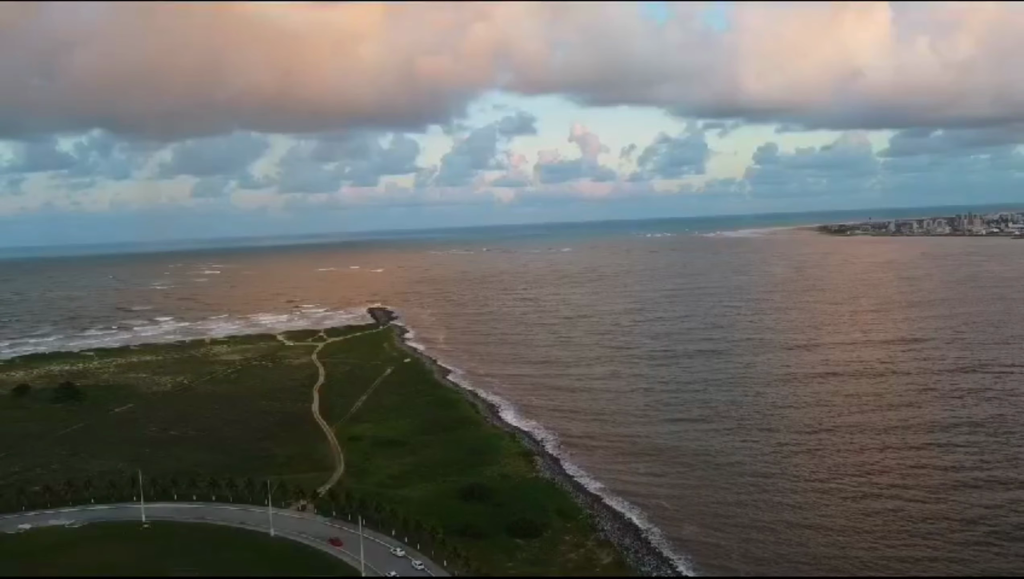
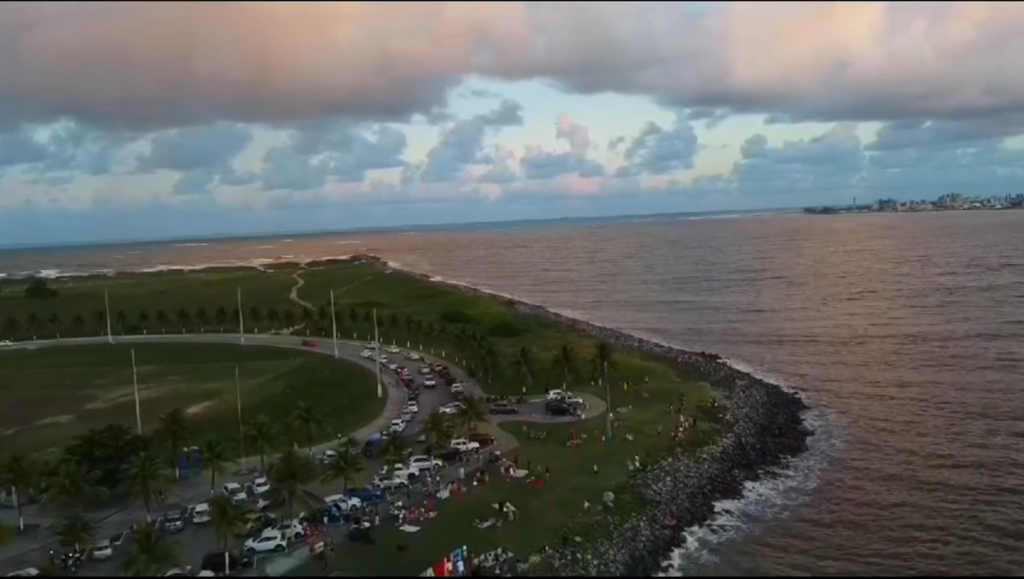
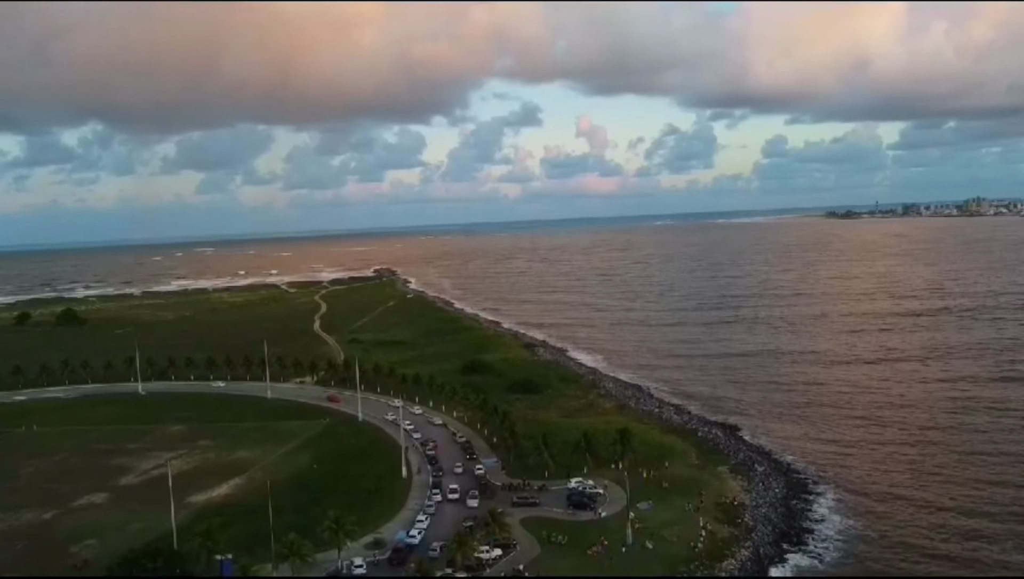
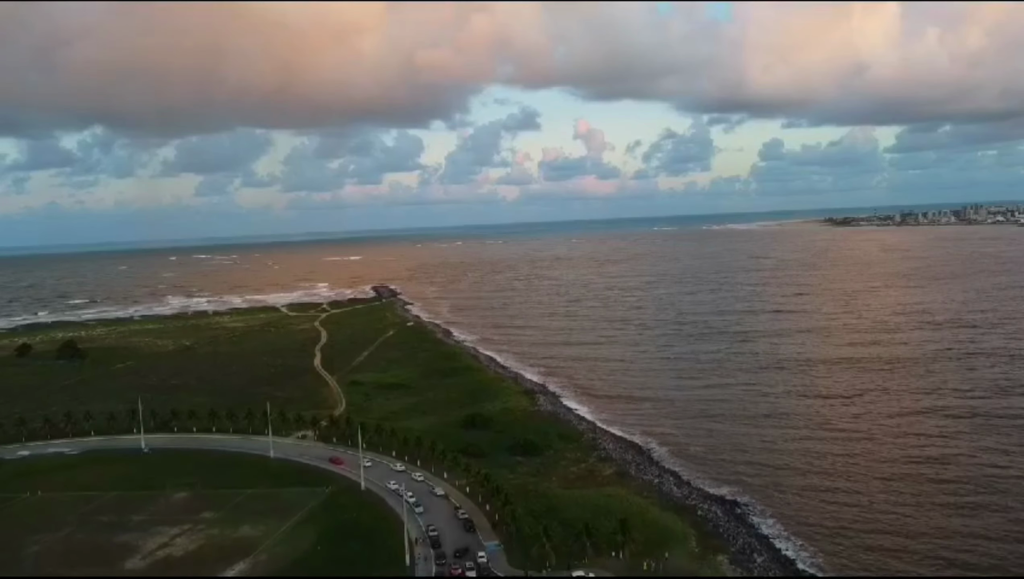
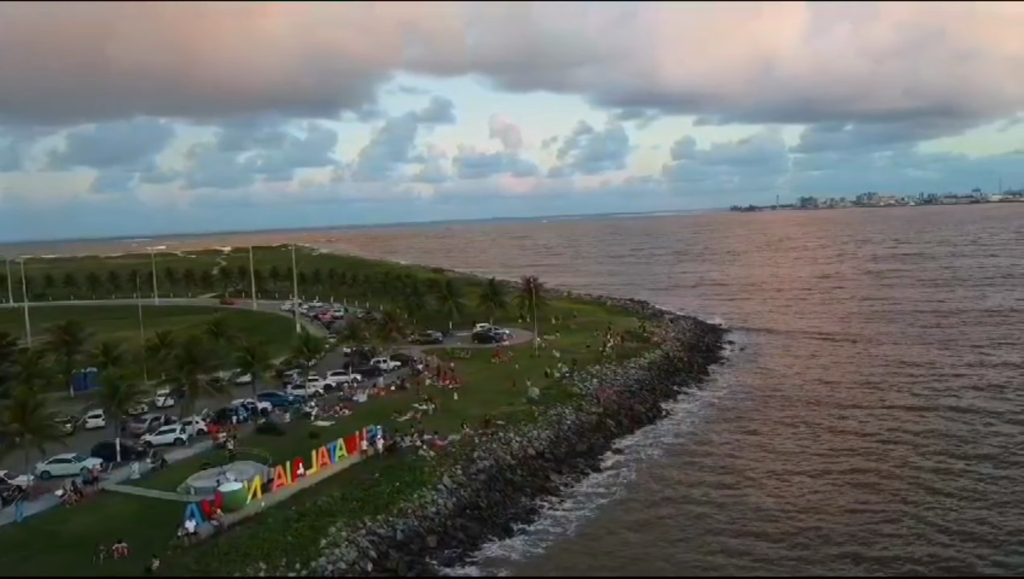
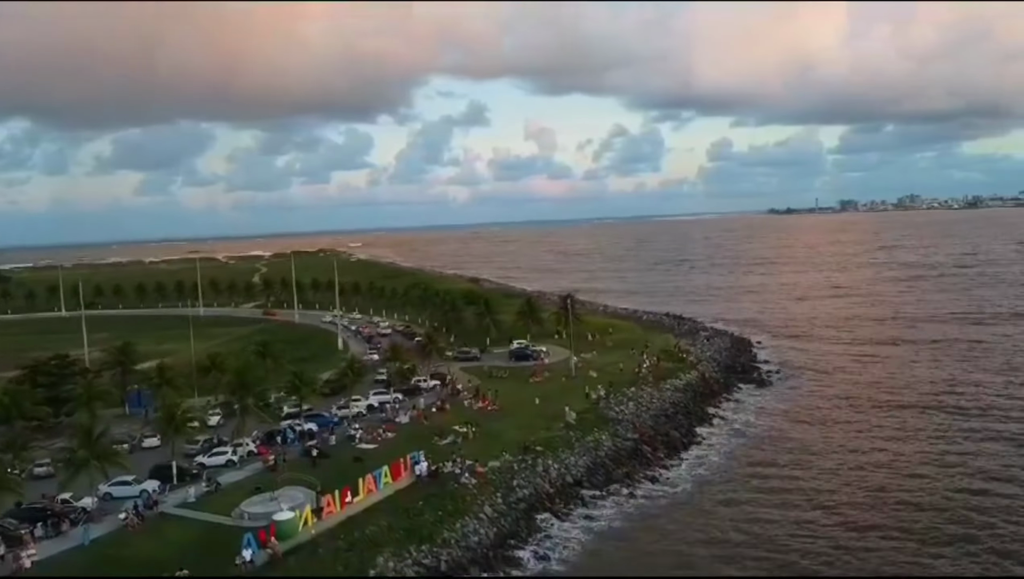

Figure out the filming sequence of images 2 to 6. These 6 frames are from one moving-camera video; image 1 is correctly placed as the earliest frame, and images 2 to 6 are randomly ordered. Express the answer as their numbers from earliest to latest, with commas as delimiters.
4, 3, 2, 6, 5
